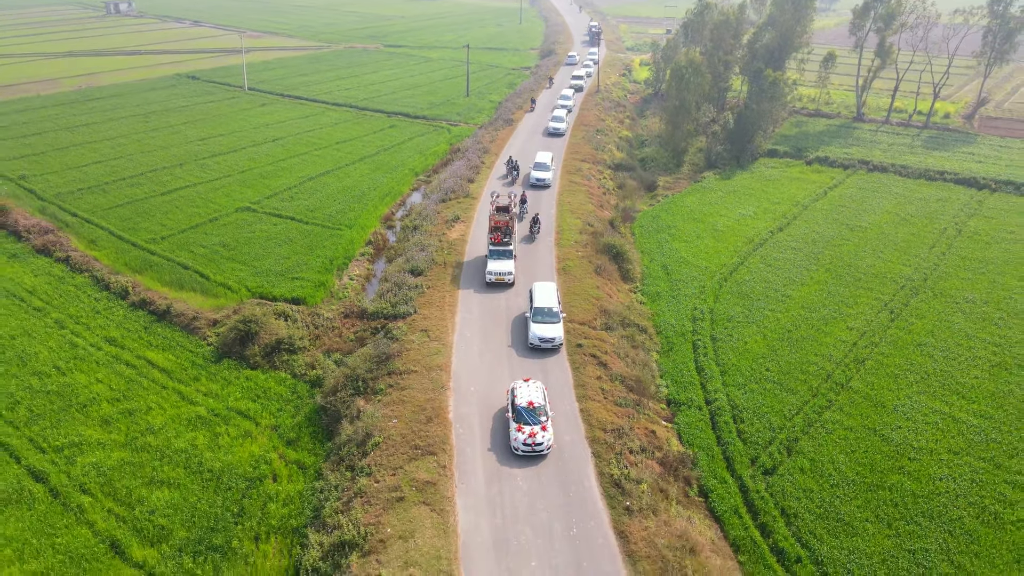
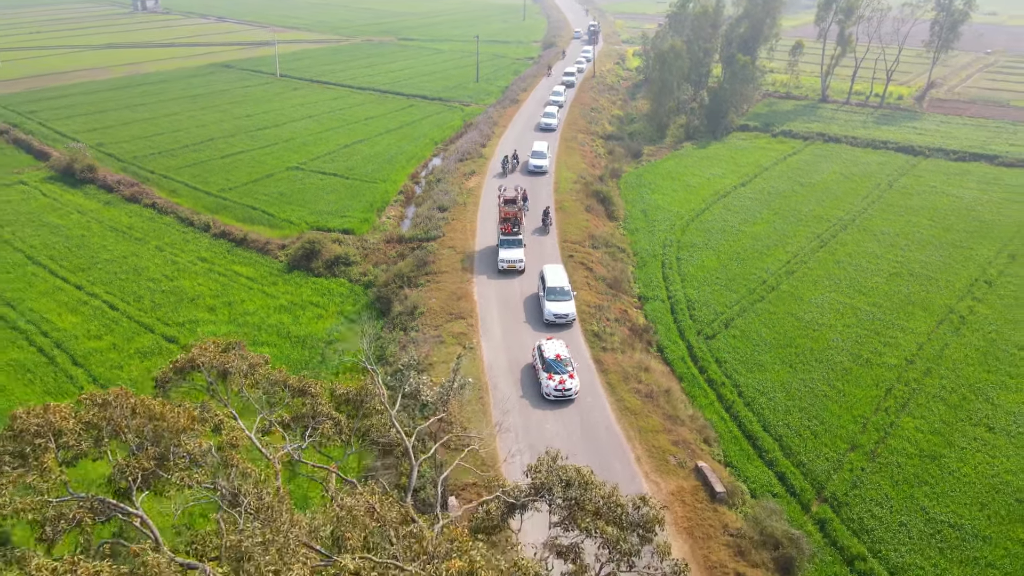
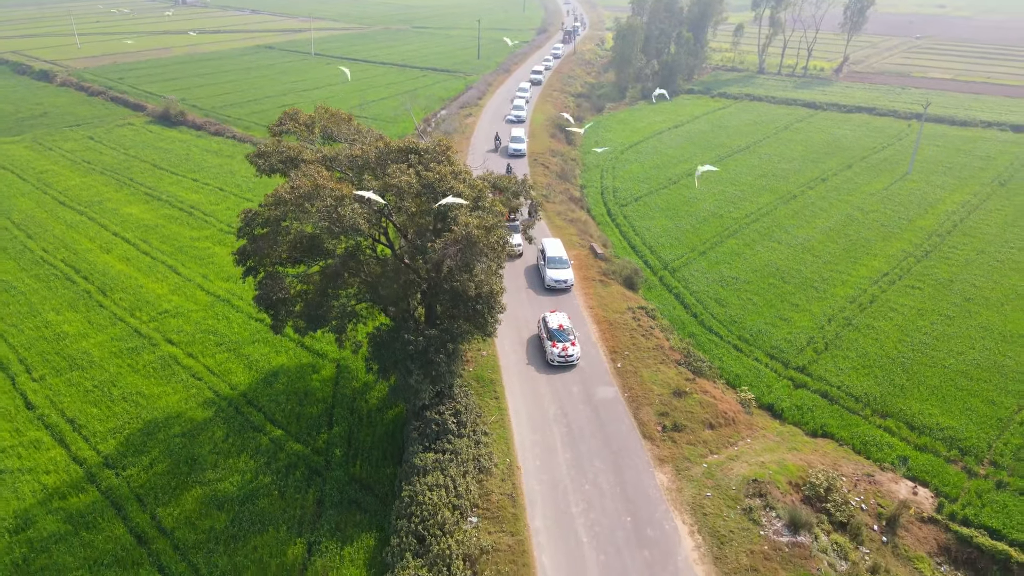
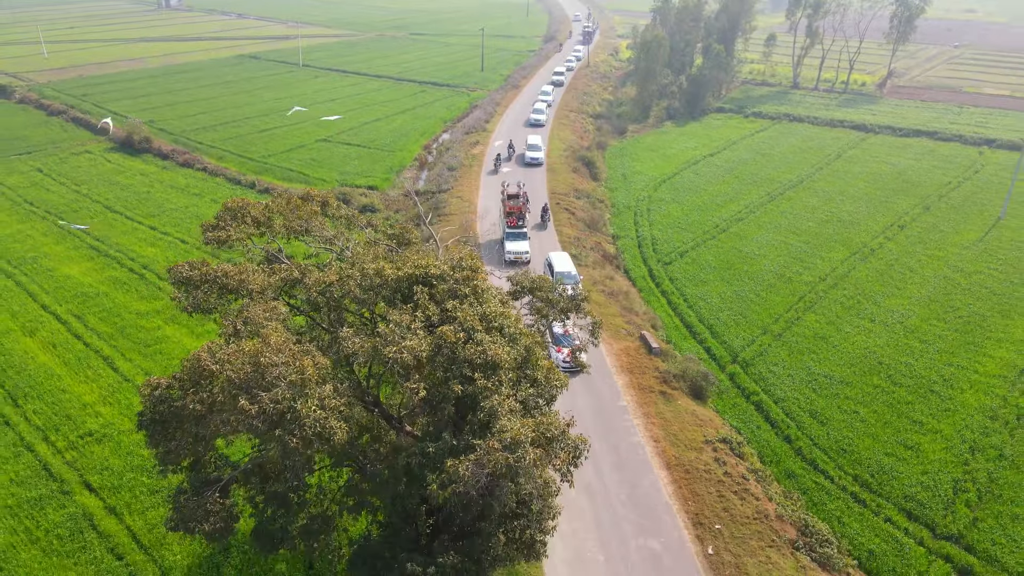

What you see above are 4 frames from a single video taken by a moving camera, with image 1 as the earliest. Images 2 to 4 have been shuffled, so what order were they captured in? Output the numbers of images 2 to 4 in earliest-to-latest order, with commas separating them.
2, 4, 3
